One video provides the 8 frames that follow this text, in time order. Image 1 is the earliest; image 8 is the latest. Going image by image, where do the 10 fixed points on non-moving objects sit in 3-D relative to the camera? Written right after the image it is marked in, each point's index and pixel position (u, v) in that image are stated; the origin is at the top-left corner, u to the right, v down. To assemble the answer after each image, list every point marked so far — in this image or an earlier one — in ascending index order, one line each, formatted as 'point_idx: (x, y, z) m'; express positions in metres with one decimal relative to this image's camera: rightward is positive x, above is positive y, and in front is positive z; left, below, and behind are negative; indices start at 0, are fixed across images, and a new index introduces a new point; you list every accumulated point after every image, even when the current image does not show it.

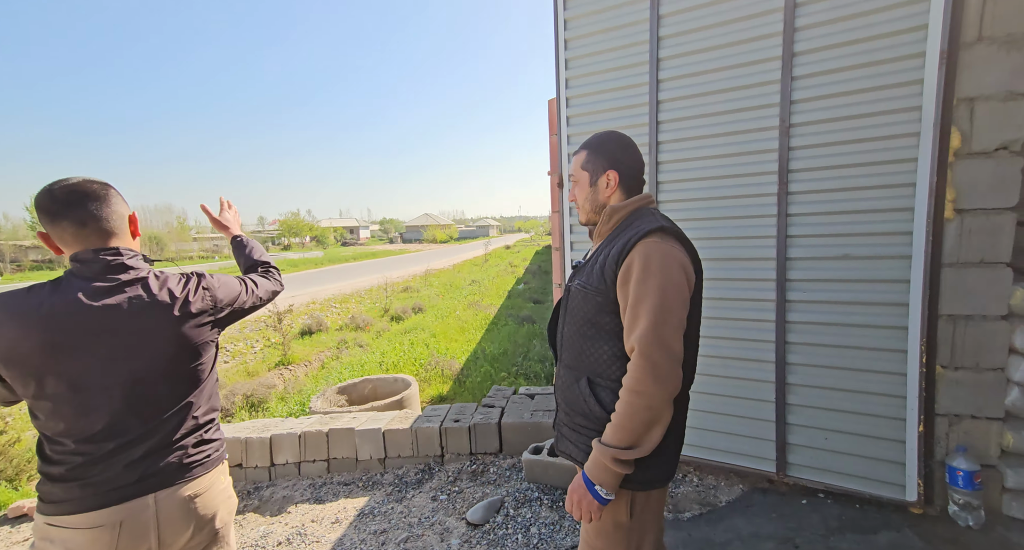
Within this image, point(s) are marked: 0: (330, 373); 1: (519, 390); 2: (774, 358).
0: (-3.1, -1.6, +8.1) m
1: (0.0, -0.8, +3.5) m
2: (+1.1, -0.3, +2.0) m
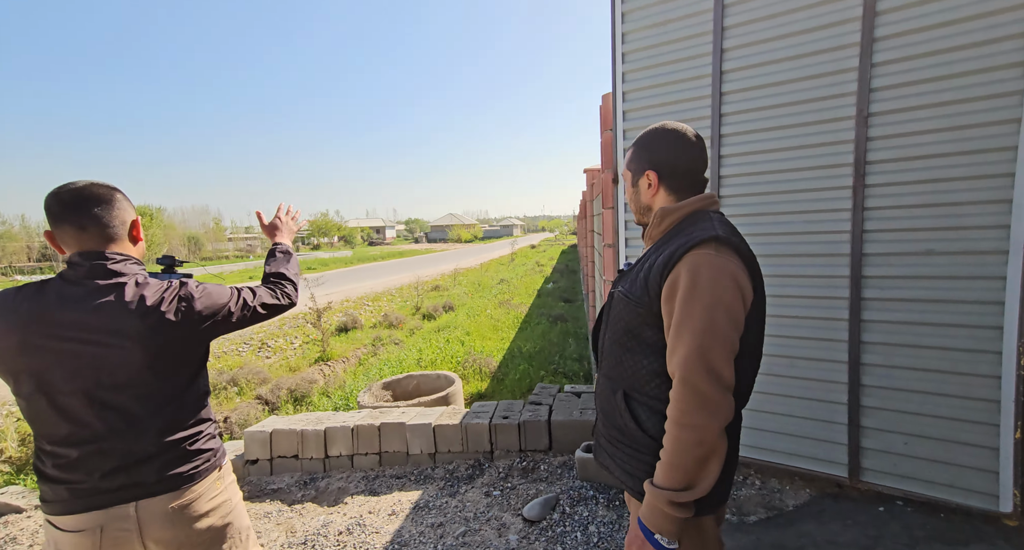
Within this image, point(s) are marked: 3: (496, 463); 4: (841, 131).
0: (-2.5, -1.6, +8.3) m
1: (+0.4, -0.8, +3.5) m
2: (+1.3, -0.3, +1.9) m
3: (-0.1, -1.1, +2.8) m
4: (+1.3, +0.6, +1.9) m
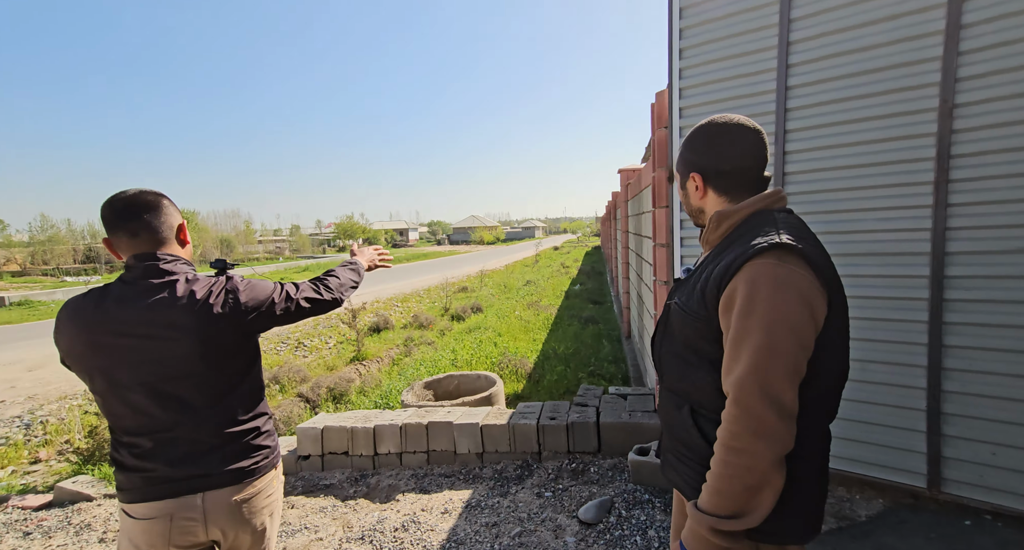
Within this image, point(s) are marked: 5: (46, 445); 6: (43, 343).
0: (-1.9, -1.6, +8.4) m
1: (+0.7, -0.8, +3.4) m
2: (+1.6, -0.3, +1.8) m
3: (+0.2, -1.1, +2.8) m
4: (+1.5, +0.6, +1.8) m
5: (-5.0, -1.8, +5.3) m
6: (-12.1, -1.8, +12.3) m
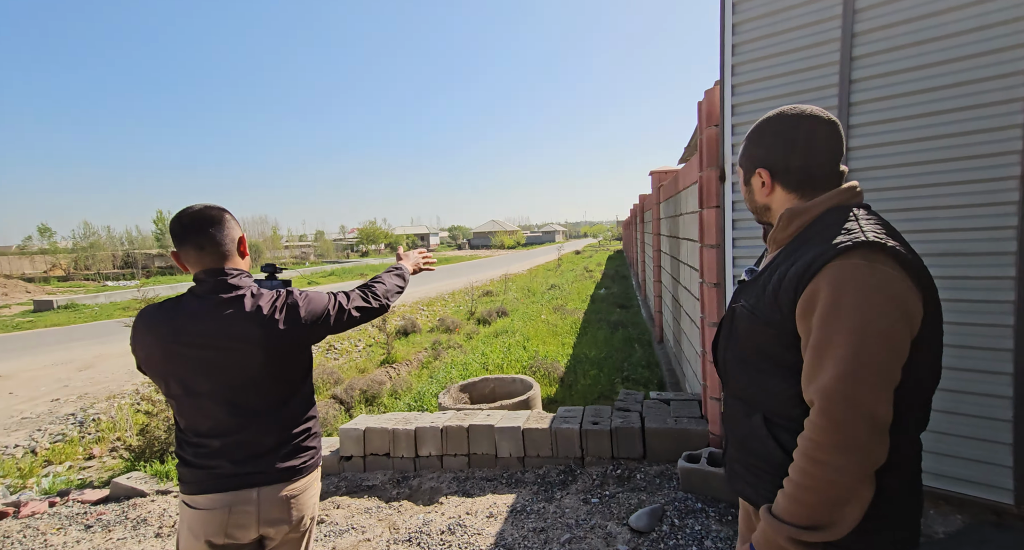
0: (-1.4, -1.7, +8.5) m
1: (+1.0, -0.8, +3.4) m
2: (+1.7, -0.3, +1.7) m
3: (+0.4, -1.1, +2.8) m
4: (+1.7, +0.5, +1.7) m
5: (-4.6, -1.9, +5.5) m
6: (-11.3, -1.9, +12.8) m
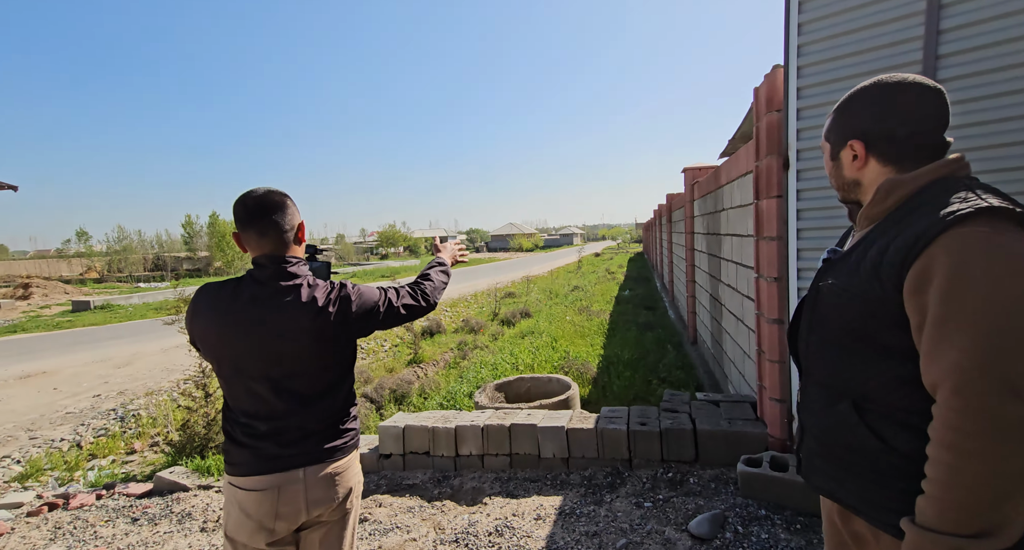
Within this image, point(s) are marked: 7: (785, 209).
0: (-0.9, -1.7, +8.4) m
1: (+1.2, -0.8, +3.2) m
2: (+2.0, -0.3, +1.6) m
3: (+0.7, -1.1, +2.7) m
4: (+1.9, +0.6, +1.5) m
5: (-4.3, -1.9, +5.6) m
6: (-10.6, -1.9, +13.2) m
7: (+1.3, +0.3, +2.3) m
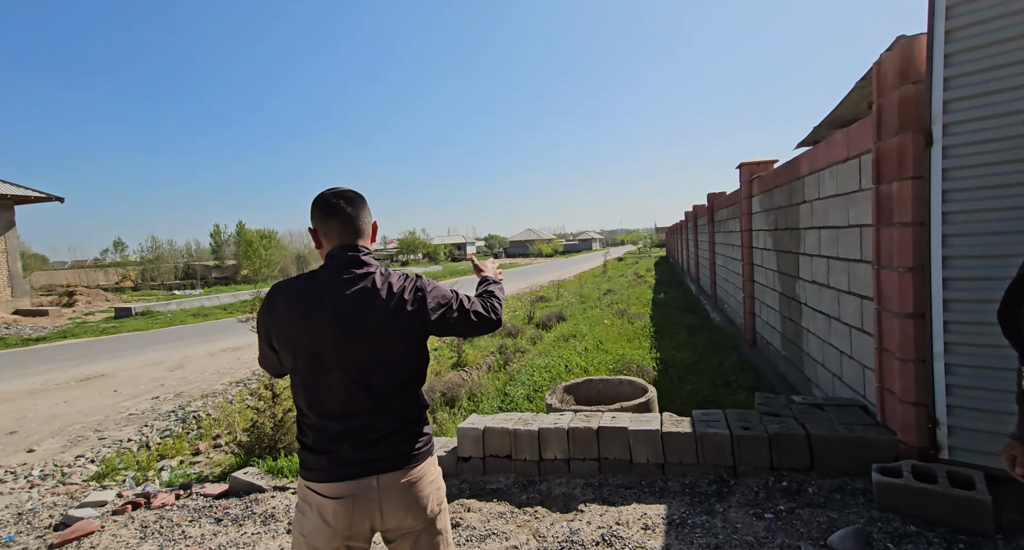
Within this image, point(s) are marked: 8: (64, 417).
0: (0.0, -1.7, +8.3) m
1: (+1.8, -0.8, +3.0) m
2: (+2.4, -0.2, +1.3) m
3: (+1.2, -1.0, +2.5) m
4: (+2.3, +0.6, +1.3) m
5: (-3.6, -1.9, +5.7) m
6: (-9.5, -2.1, +13.7) m
7: (+1.7, +0.3, +2.0) m
8: (-6.2, -1.9, +6.6) m
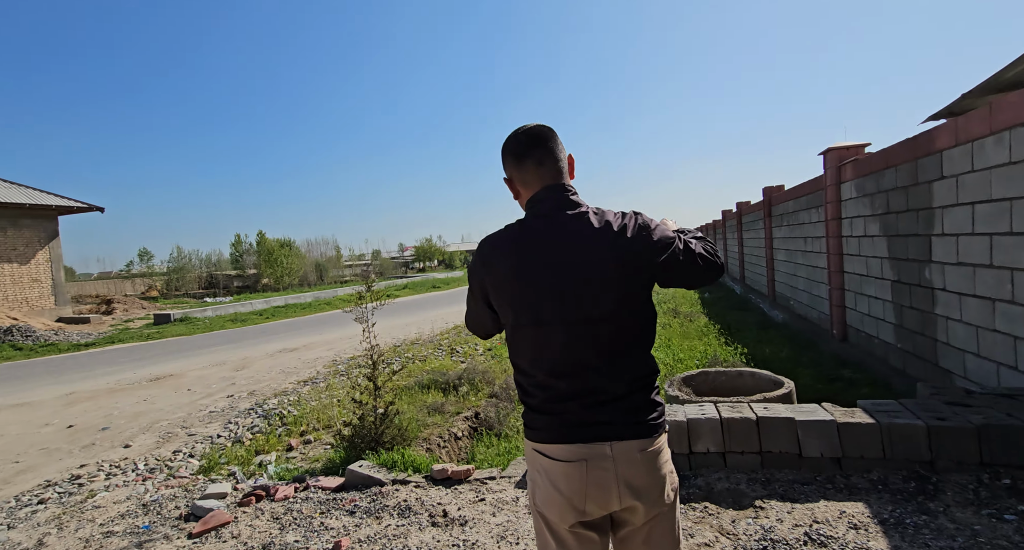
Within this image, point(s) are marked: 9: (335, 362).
0: (+1.1, -1.6, +8.1) m
1: (+2.6, -0.6, +2.7) m
2: (+3.1, -0.1, +1.0) m
3: (+2.0, -0.9, +2.2) m
4: (+3.0, +0.8, +1.0) m
5: (-2.6, -1.8, +5.7) m
6: (-8.0, -2.1, +14.1) m
7: (+2.5, +0.5, +1.8) m
8: (-5.1, -1.9, +6.8) m
9: (-3.7, -1.8, +10.1) m
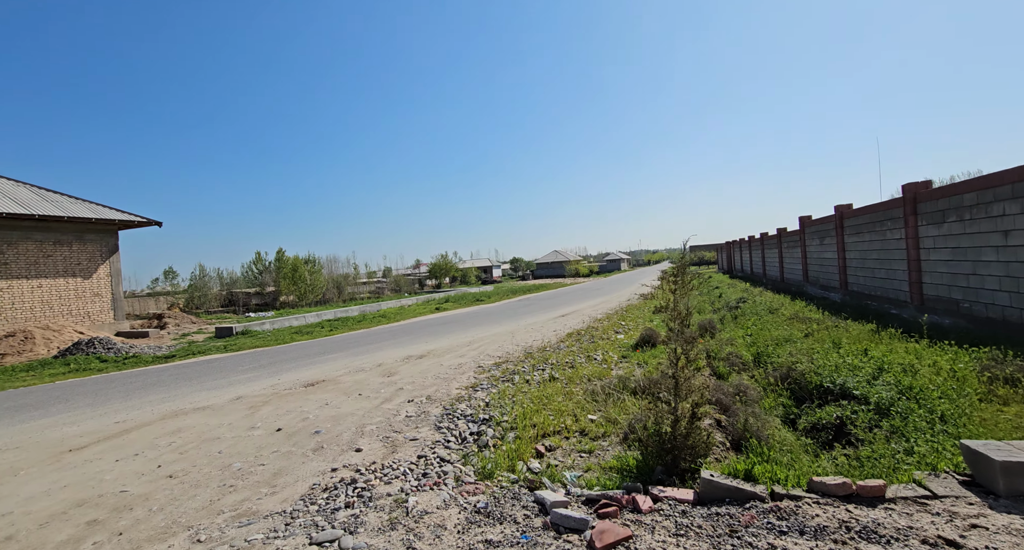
0: (+4.0, -1.6, +7.4) m
1: (+4.9, -0.4, +1.9) m
2: (+5.2, +0.2, +0.1) m
3: (+4.2, -0.7, +1.4) m
4: (+5.1, +1.0, +0.1) m
5: (+0.1, -1.8, +5.3) m
6: (-4.4, -2.4, +14.2) m
7: (+4.7, +0.7, +1.0) m
8: (-2.3, -1.9, +6.7) m
9: (-0.6, -1.9, +9.8) m
